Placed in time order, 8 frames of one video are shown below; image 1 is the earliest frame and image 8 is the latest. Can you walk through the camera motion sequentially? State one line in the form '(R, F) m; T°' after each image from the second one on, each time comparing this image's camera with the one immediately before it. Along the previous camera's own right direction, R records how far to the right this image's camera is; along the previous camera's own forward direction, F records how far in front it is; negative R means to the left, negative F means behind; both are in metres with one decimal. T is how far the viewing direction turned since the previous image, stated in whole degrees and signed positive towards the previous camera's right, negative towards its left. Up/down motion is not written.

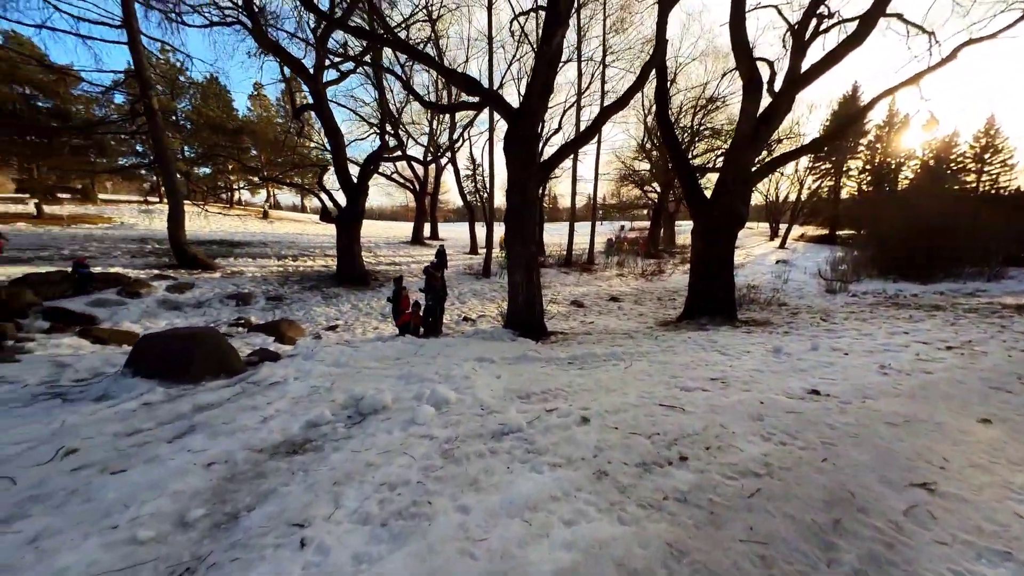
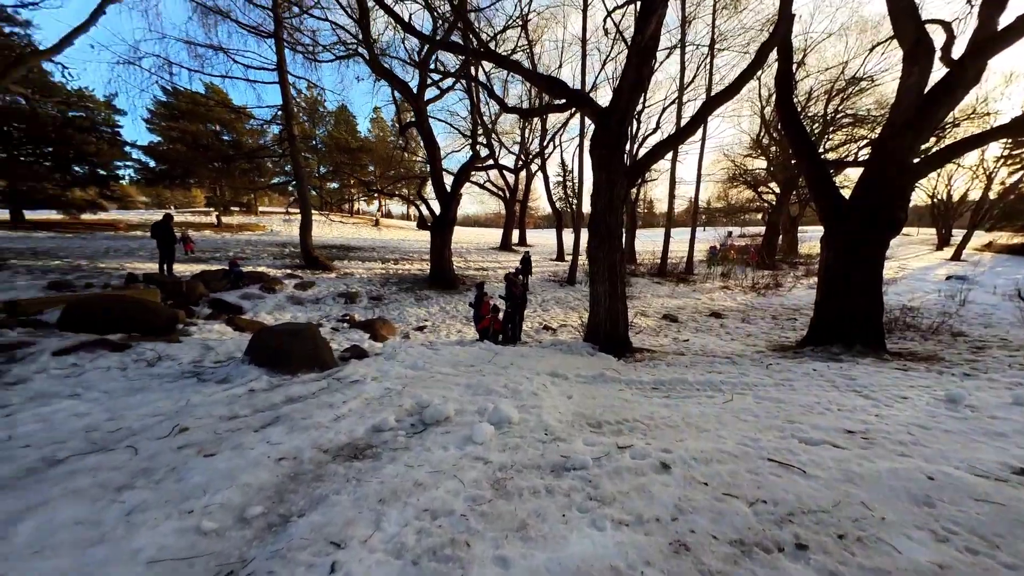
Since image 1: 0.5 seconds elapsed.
(+0.1, +0.3) m; -14°
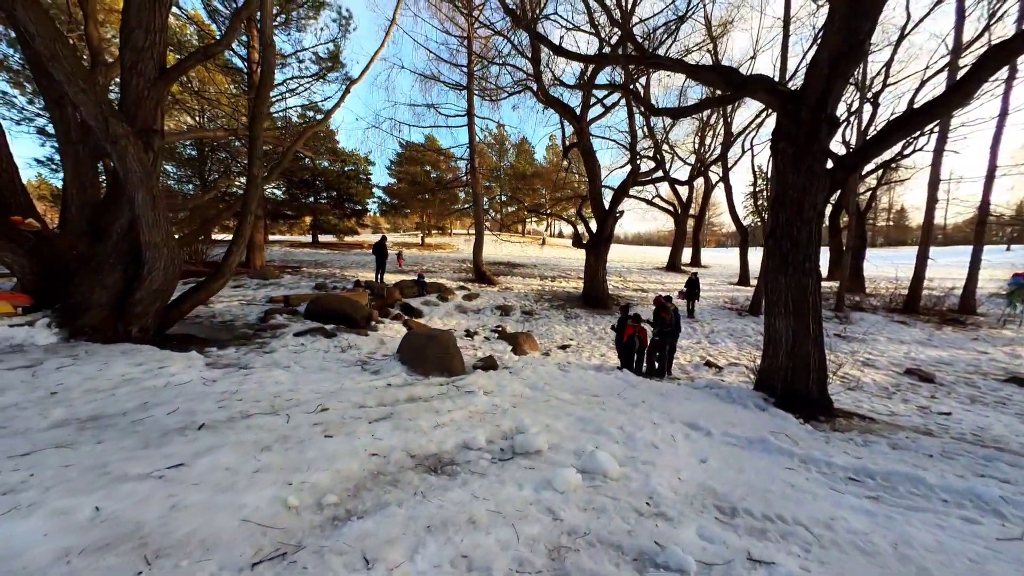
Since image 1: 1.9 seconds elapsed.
(+0.4, +0.4) m; -26°
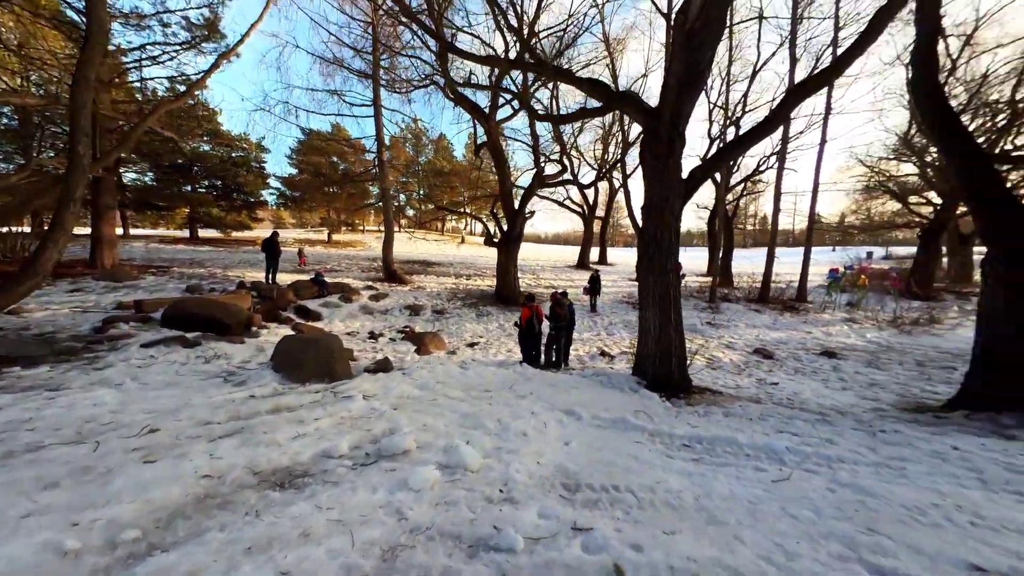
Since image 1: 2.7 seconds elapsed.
(+0.5, -0.1) m; +12°
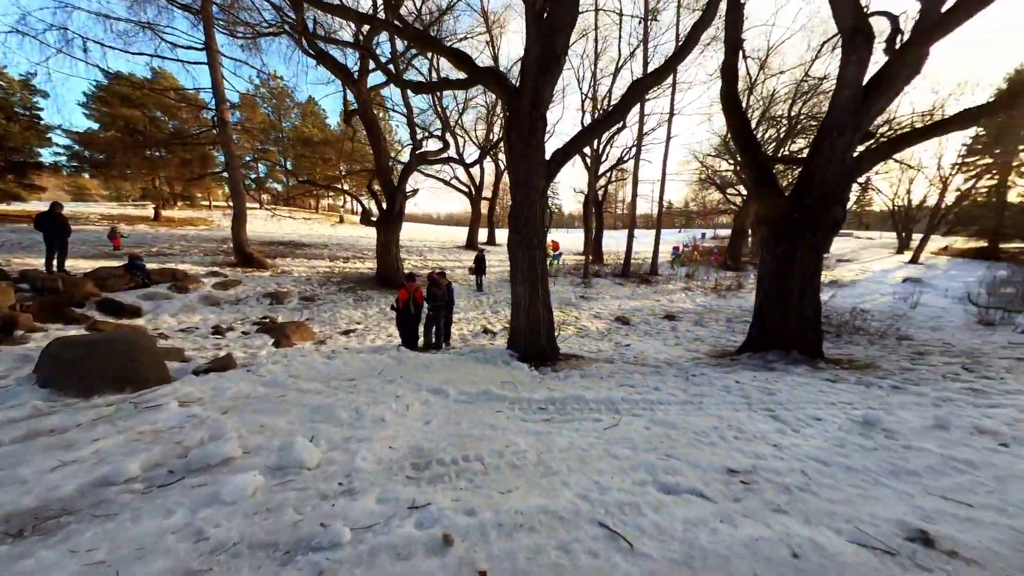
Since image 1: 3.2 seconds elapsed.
(+0.4, 0.0) m; +17°
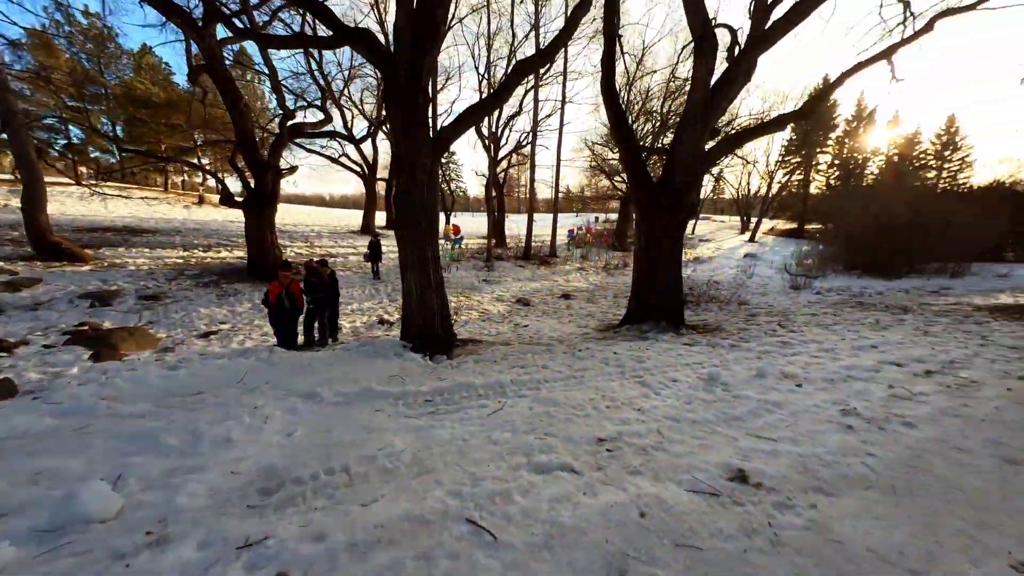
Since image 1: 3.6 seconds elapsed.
(+0.3, +0.1) m; +14°
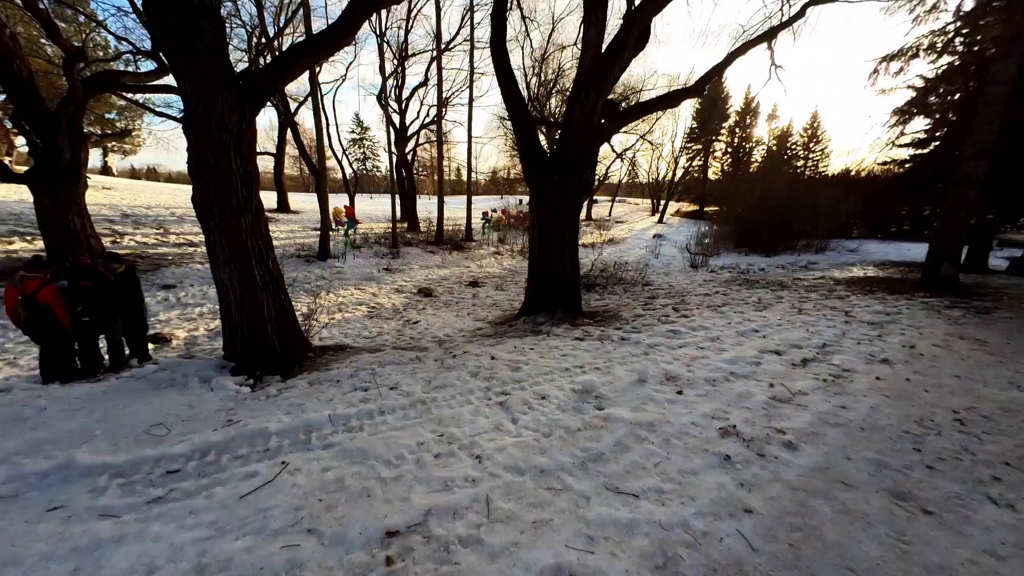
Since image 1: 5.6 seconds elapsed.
(+0.9, +0.9) m; +11°
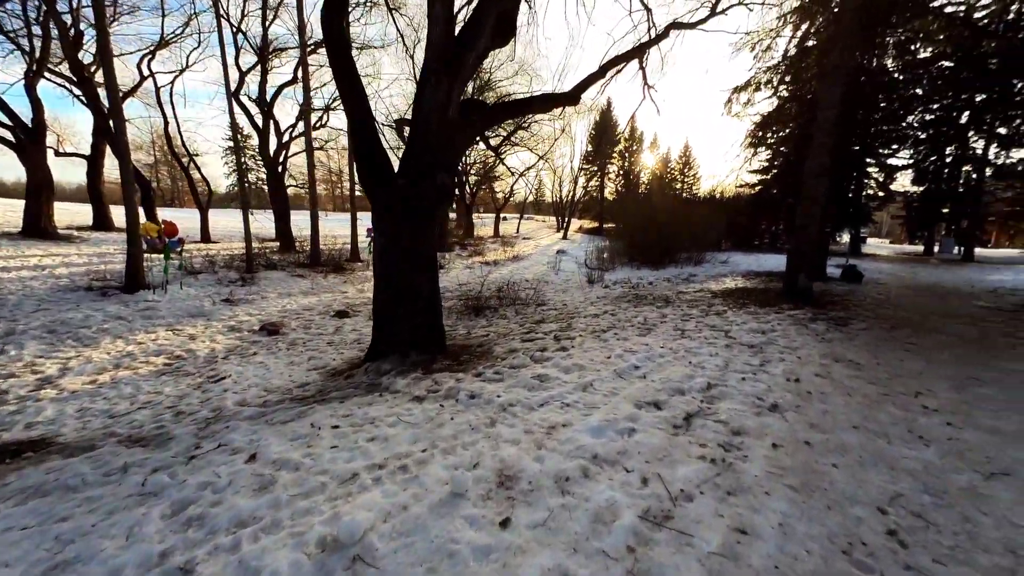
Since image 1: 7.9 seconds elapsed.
(+1.1, +1.2) m; +13°
